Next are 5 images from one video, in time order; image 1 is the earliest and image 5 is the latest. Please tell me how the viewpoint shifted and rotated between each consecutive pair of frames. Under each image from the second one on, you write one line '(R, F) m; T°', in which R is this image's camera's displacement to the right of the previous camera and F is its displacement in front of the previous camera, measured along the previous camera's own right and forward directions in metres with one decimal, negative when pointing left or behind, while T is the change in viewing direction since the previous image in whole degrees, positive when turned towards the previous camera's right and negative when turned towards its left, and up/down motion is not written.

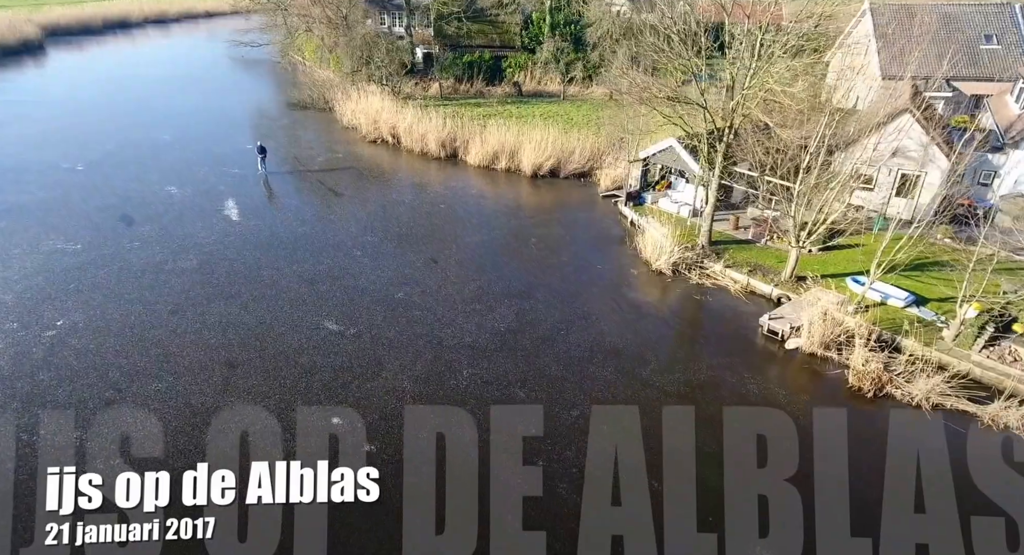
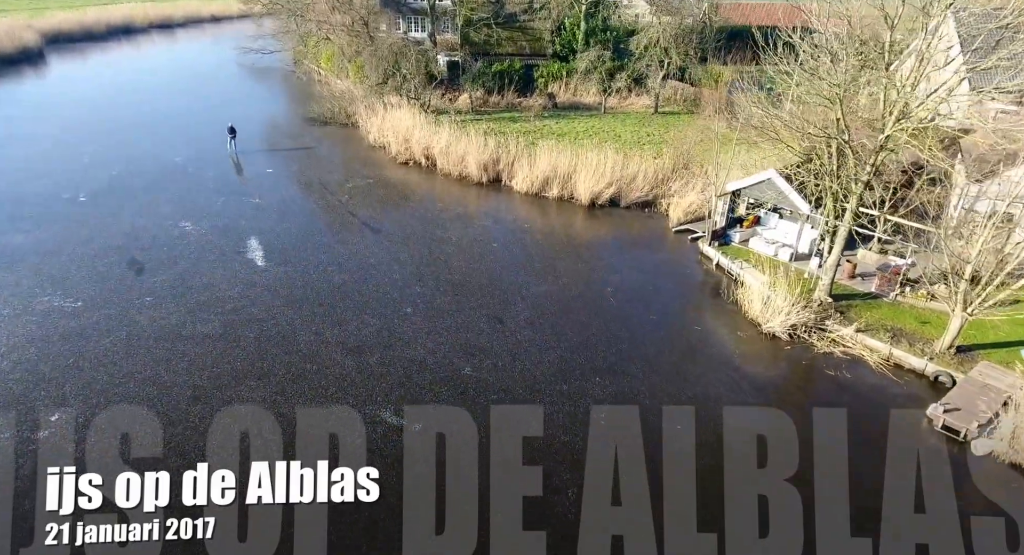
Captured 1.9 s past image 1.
(-0.1, -0.3) m; 0°
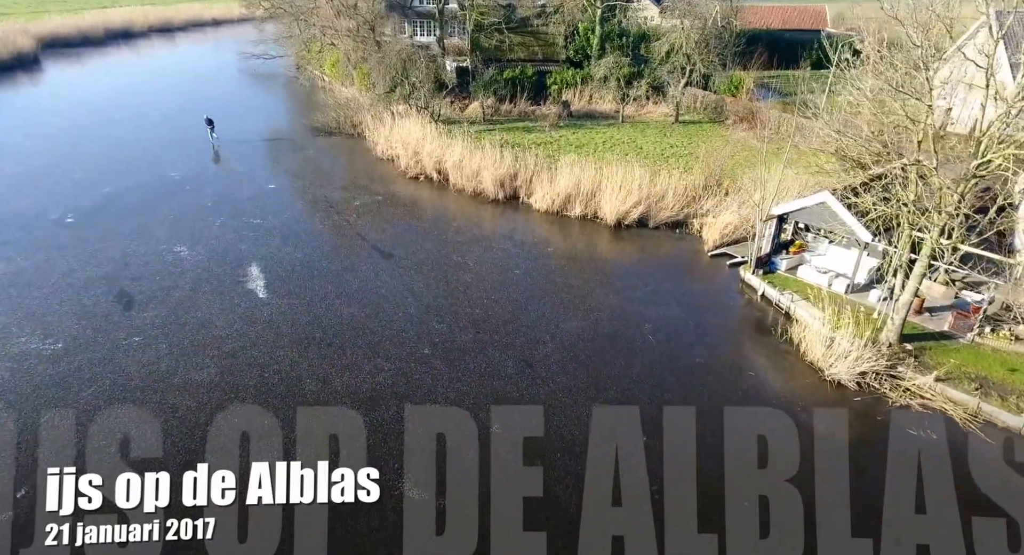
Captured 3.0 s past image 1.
(-0.4, +1.1) m; 0°
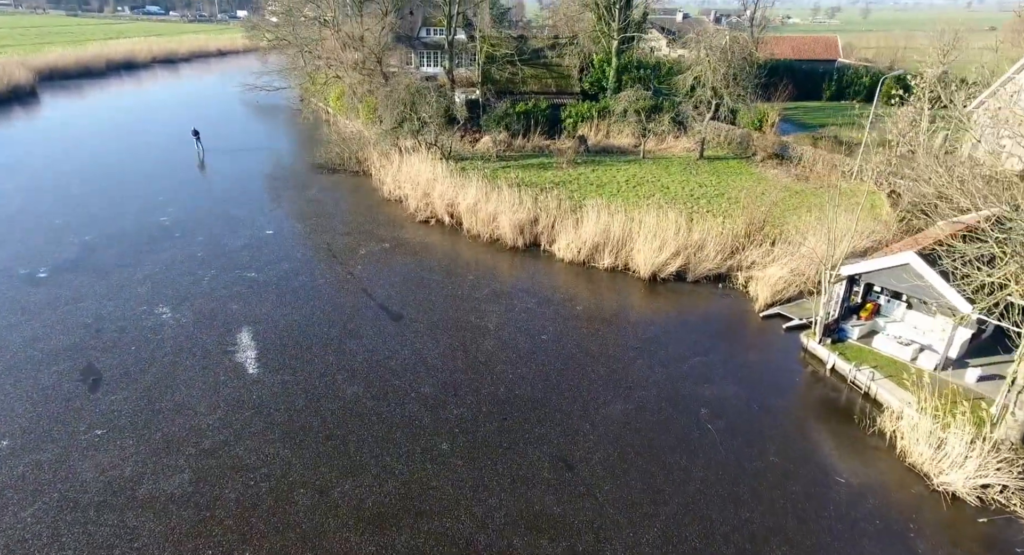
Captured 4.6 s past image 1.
(-0.4, +1.5) m; 0°
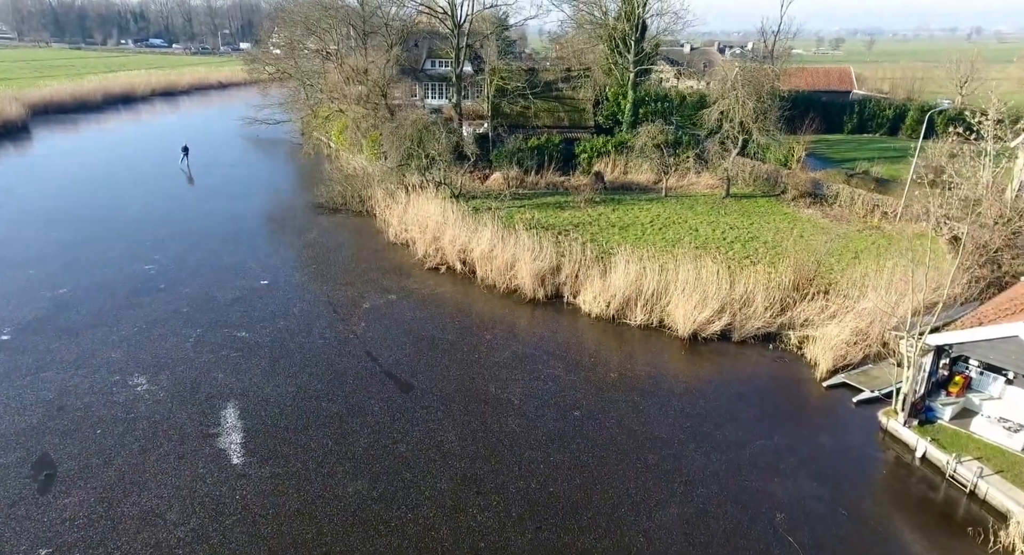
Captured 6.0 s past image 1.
(-0.4, +1.4) m; 0°
